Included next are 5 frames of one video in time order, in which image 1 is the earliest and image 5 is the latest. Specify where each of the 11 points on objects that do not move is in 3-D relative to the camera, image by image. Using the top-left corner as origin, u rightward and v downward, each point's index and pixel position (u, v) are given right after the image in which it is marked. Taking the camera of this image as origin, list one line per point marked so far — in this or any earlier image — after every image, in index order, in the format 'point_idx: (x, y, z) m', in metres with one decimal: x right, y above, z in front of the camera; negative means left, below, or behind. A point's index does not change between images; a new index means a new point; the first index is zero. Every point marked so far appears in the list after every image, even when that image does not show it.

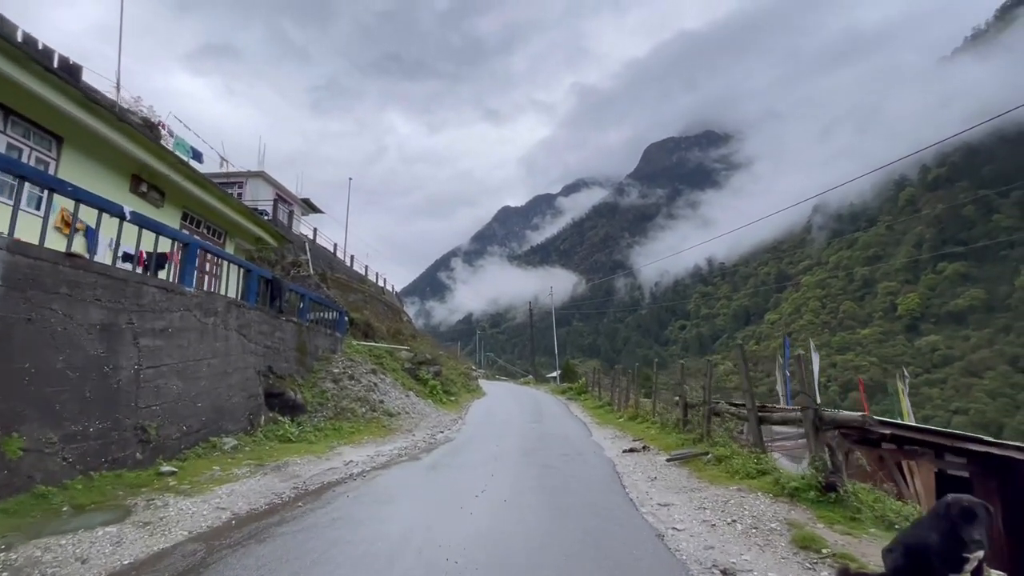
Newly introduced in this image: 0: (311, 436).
0: (-4.4, -3.2, +13.9) m
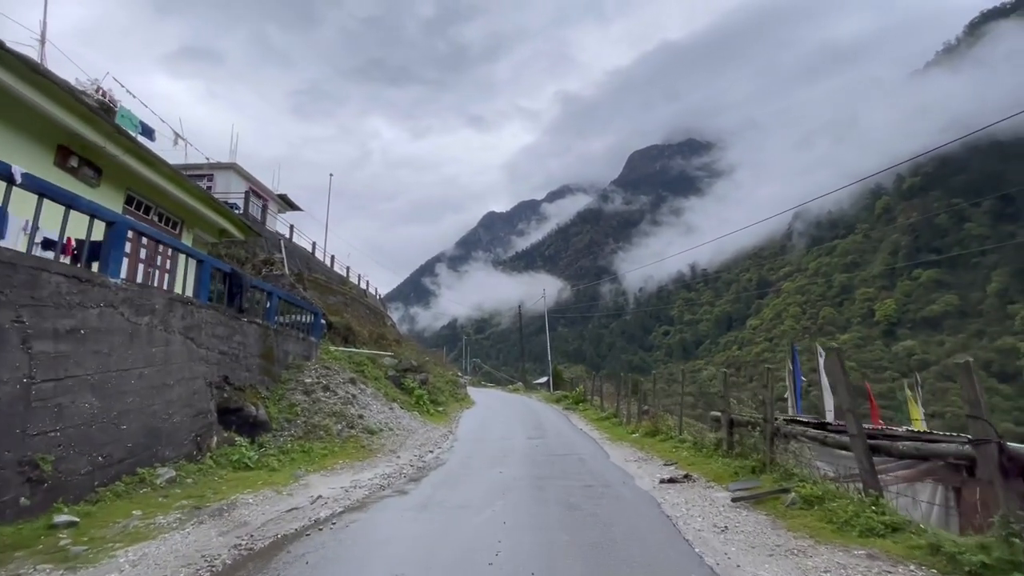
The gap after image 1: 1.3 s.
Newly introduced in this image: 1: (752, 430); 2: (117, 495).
0: (-4.3, -3.1, +11.5) m
1: (+3.7, -2.2, +9.8) m
2: (-5.0, -2.6, +8.1) m
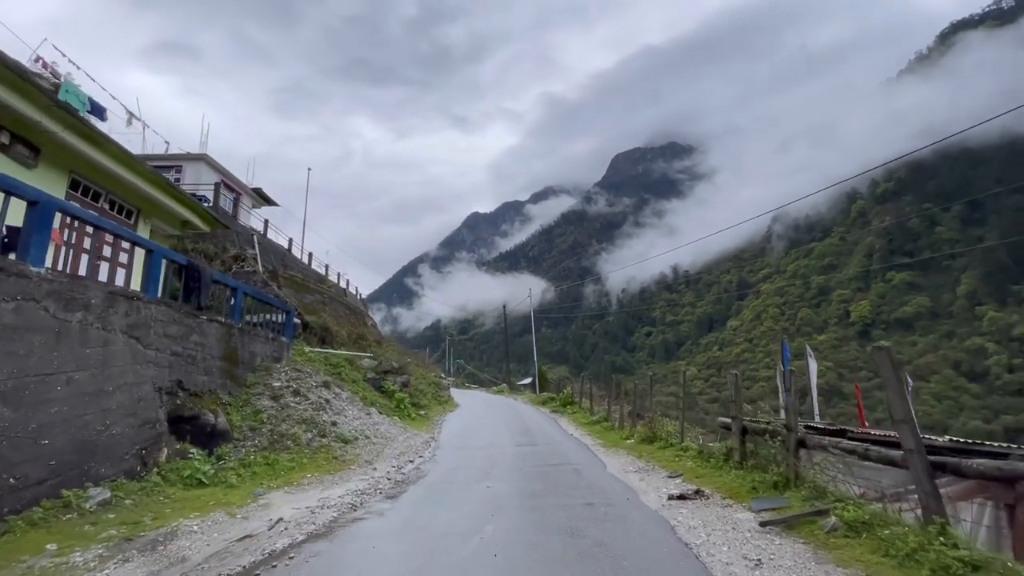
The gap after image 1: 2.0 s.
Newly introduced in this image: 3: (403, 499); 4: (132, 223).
0: (-4.5, -3.0, +10.2) m
1: (+3.5, -2.1, +8.8) m
2: (-5.2, -2.5, +6.9) m
3: (-1.6, -3.1, +9.5) m
4: (-9.4, +1.6, +15.8) m
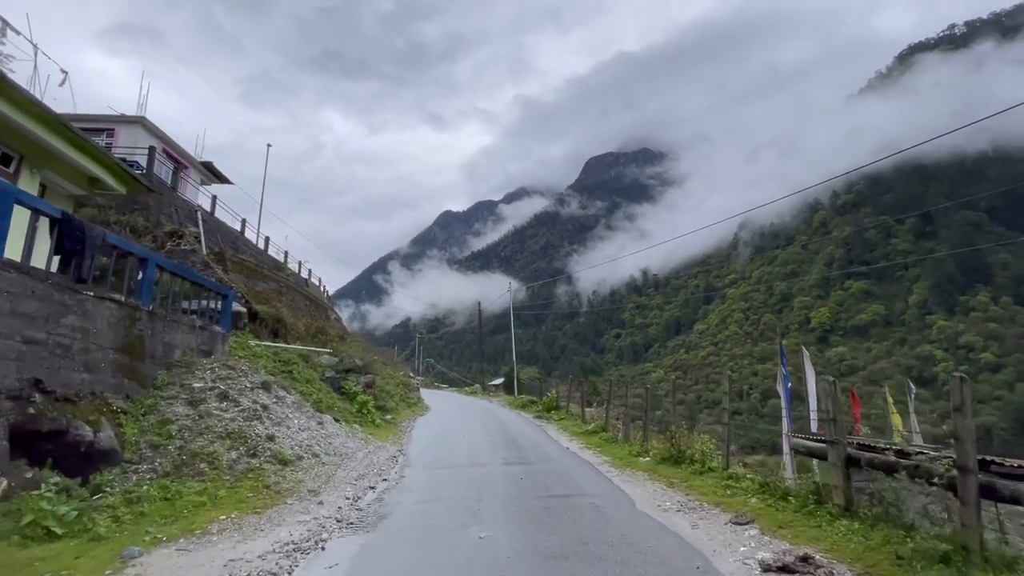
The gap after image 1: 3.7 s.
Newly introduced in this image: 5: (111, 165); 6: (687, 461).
0: (-4.5, -2.6, +7.0) m
1: (+3.6, -1.8, +5.9) m
2: (-5.0, -2.0, +3.6) m
3: (-1.6, -2.7, +6.4) m
4: (-9.5, +2.1, +12.3) m
5: (-8.8, +2.6, +14.2) m
6: (+3.0, -3.0, +11.3) m
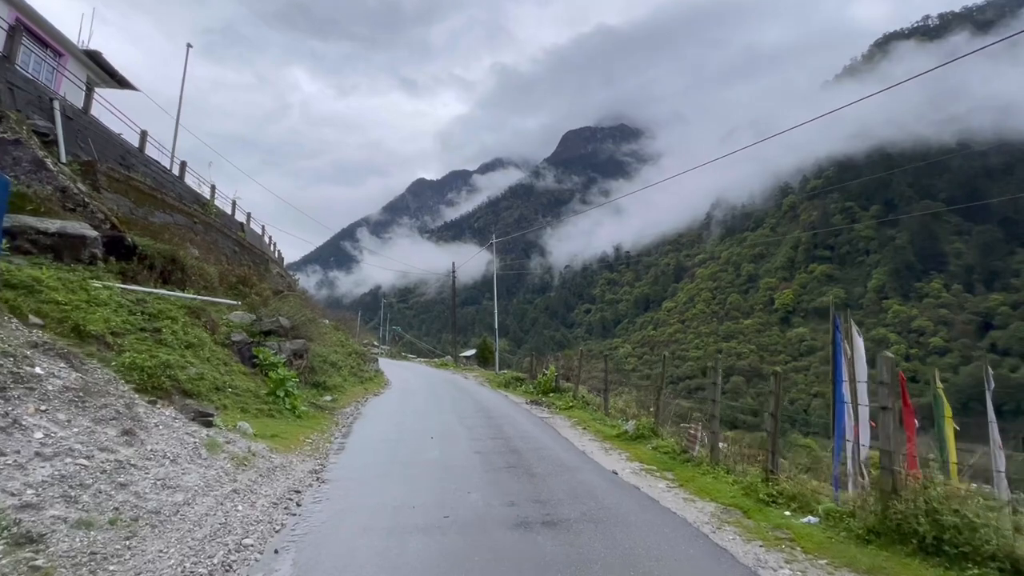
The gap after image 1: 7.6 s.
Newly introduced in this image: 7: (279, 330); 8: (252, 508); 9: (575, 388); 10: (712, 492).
0: (-4.0, -1.4, +0.2) m
1: (+4.1, -0.9, -0.6) m
2: (-4.3, -1.1, -3.3) m
3: (-1.1, -1.7, -0.3) m
4: (-9.1, +3.6, +5.0) m
5: (-8.5, +4.1, +7.0) m
6: (+3.3, -1.9, +4.8) m
7: (-6.0, -1.0, +16.6) m
8: (-2.5, -2.1, +6.3) m
9: (+1.9, -3.0, +19.2) m
10: (+2.3, -2.4, +7.7) m
